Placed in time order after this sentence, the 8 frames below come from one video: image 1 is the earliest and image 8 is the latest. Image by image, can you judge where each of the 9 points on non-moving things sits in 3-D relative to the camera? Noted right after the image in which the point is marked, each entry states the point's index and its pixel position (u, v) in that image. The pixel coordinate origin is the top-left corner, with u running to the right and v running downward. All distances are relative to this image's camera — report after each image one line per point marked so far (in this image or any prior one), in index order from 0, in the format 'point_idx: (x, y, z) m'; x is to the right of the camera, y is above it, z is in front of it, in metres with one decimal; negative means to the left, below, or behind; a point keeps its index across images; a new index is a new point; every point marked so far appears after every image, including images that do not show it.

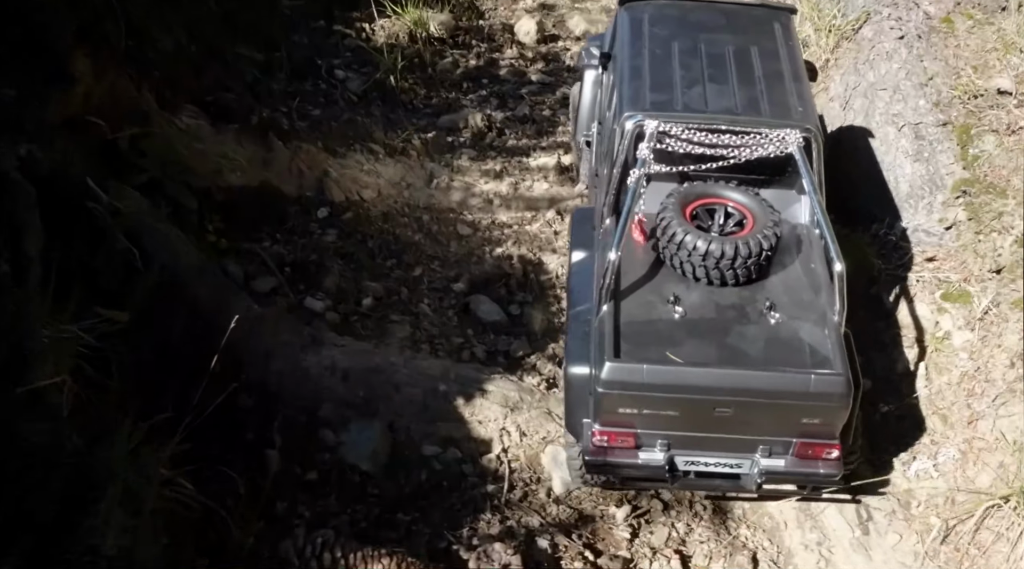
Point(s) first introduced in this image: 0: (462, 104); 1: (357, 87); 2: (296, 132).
0: (-0.3, +1.1, +5.0) m
1: (-0.9, +1.1, +4.7) m
2: (-1.0, +0.7, +3.7) m
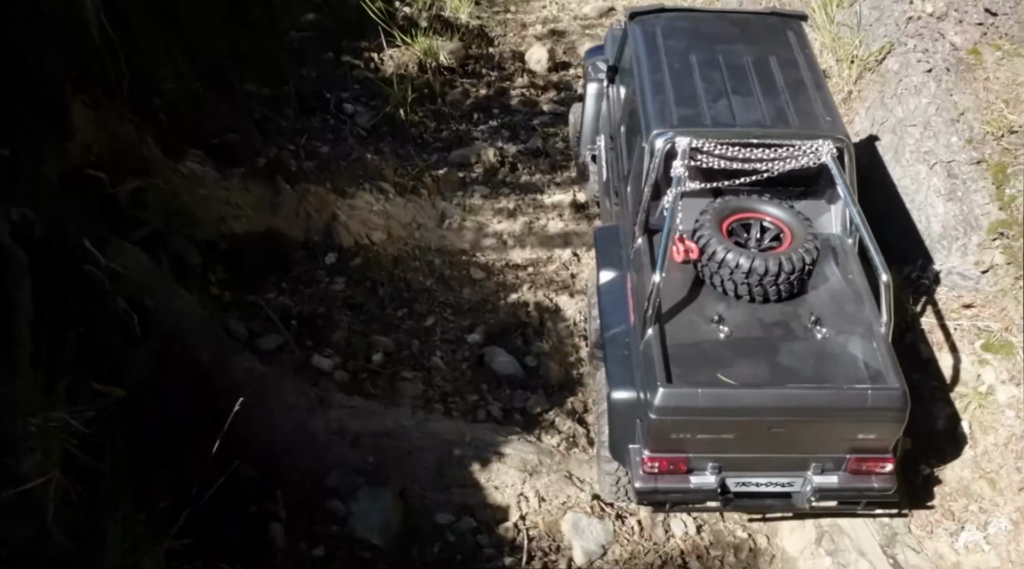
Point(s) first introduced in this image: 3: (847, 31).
0: (-0.2, +0.9, +4.8) m
1: (-0.8, +0.9, +4.5) m
2: (-0.9, +0.5, +3.6) m
3: (+2.0, +1.5, +4.8) m
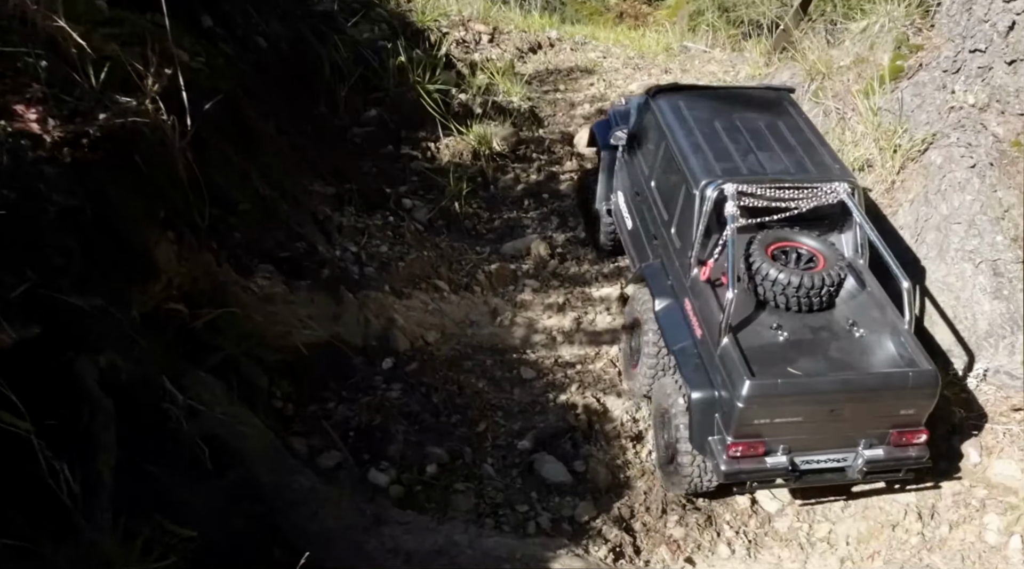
0: (+0.1, +0.4, +5.0) m
1: (-0.5, +0.4, +4.8) m
2: (-0.7, 0.0, +3.8) m
3: (+2.3, +1.0, +4.9) m
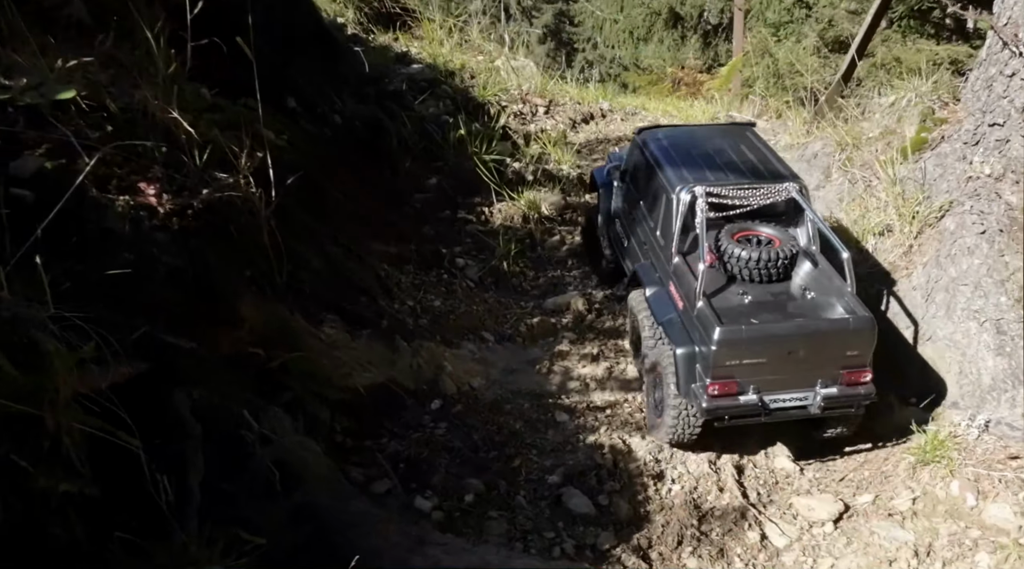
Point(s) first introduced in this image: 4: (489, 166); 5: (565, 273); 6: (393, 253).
0: (+0.4, 0.0, +5.5) m
1: (-0.2, +0.1, +5.3) m
2: (-0.5, -0.3, +4.3) m
3: (+2.6, +0.6, +5.2) m
4: (-0.2, +1.0, +6.6) m
5: (+0.4, +0.1, +5.6) m
6: (-0.7, +0.2, +5.1) m
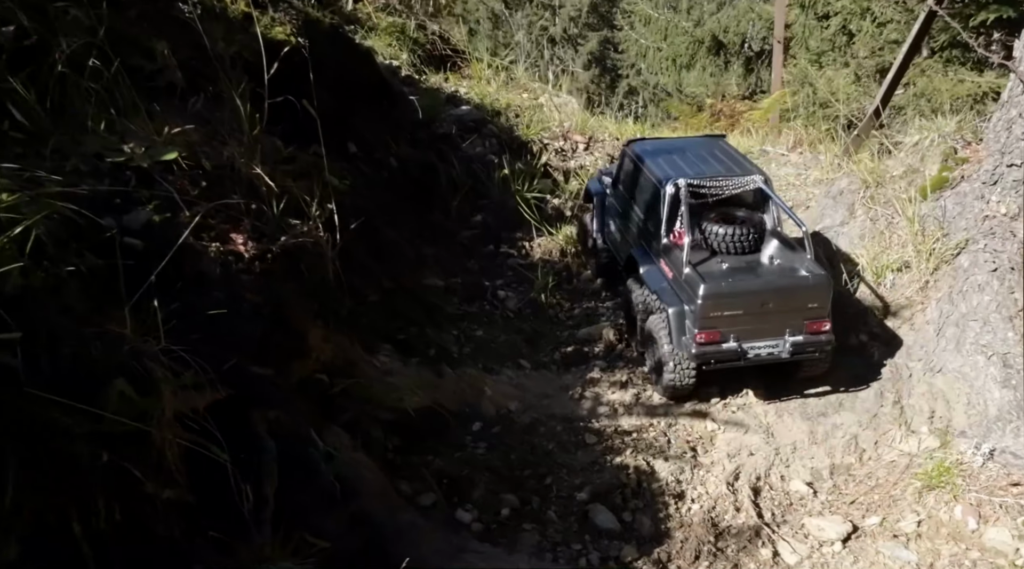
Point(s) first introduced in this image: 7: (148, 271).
0: (+0.6, -0.2, +5.9) m
1: (0.0, -0.2, +5.7) m
2: (-0.3, -0.4, +4.7) m
3: (+2.9, +0.4, +5.5) m
4: (+0.2, +0.7, +7.0) m
5: (+0.6, -0.1, +6.0) m
6: (-0.5, 0.0, +5.5) m
7: (-1.3, +0.1, +3.0) m
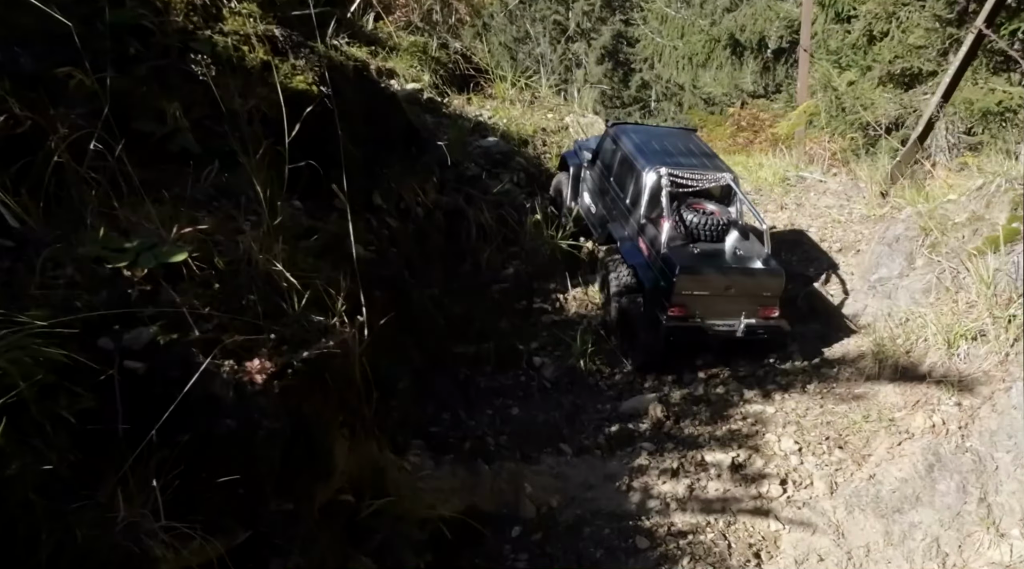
0: (+0.9, -0.6, +5.4) m
1: (+0.2, -0.6, +5.2) m
2: (-0.1, -0.9, +4.3) m
3: (+3.1, 0.0, +5.0) m
4: (+0.4, +0.3, +6.6) m
5: (+0.9, -0.6, +5.5) m
6: (-0.3, -0.4, +5.1) m
7: (-1.2, -0.4, +2.6) m
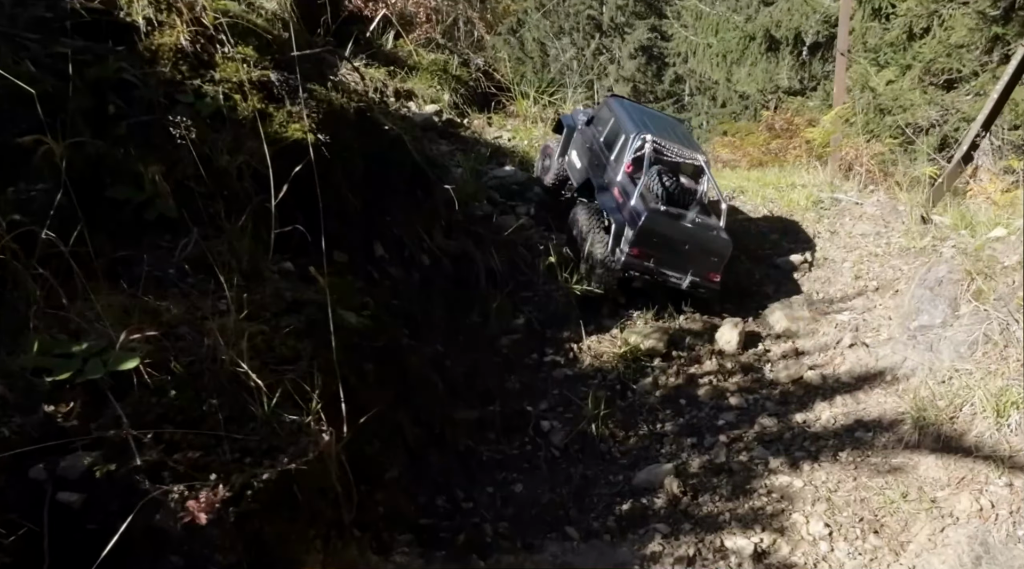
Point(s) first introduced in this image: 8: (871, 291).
0: (+0.9, -1.0, +5.0) m
1: (+0.3, -0.9, +4.9) m
2: (-0.1, -1.2, +4.0) m
3: (+3.1, -0.4, +4.5) m
4: (+0.5, -0.1, +6.2) m
5: (+0.9, -0.9, +5.2) m
6: (-0.2, -0.8, +4.7) m
7: (-1.2, -0.7, +2.3) m
8: (+3.1, -0.1, +7.0) m
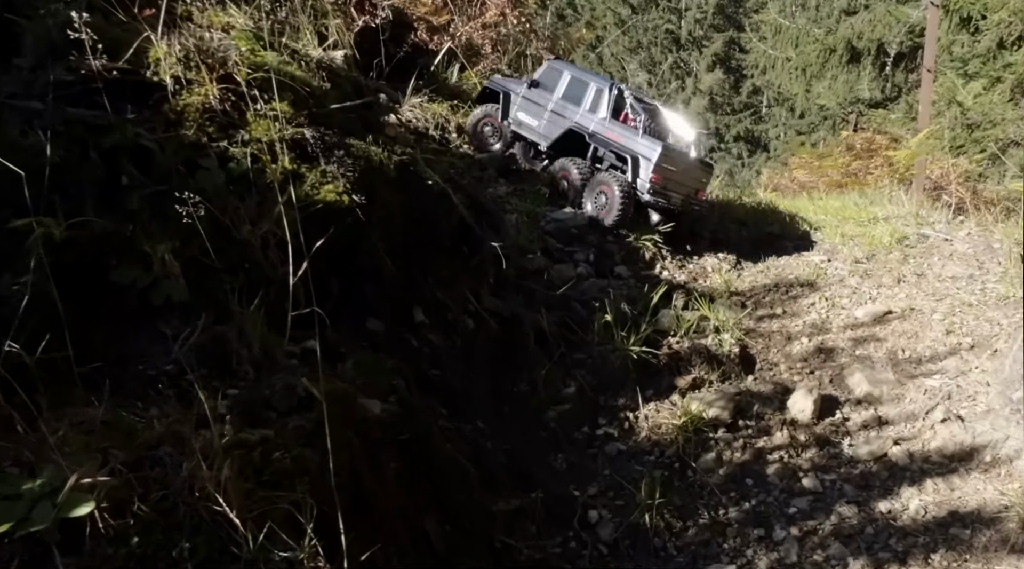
0: (+1.2, -1.4, +4.5) m
1: (+0.5, -1.4, +4.4) m
2: (+0.1, -1.6, +3.5) m
3: (+3.3, -0.8, +3.8) m
4: (+0.9, -0.5, +5.8) m
5: (+1.2, -1.4, +4.6) m
6: (0.0, -1.2, +4.3) m
7: (-1.2, -1.1, +2.0) m
8: (+3.6, -0.5, +6.3) m
